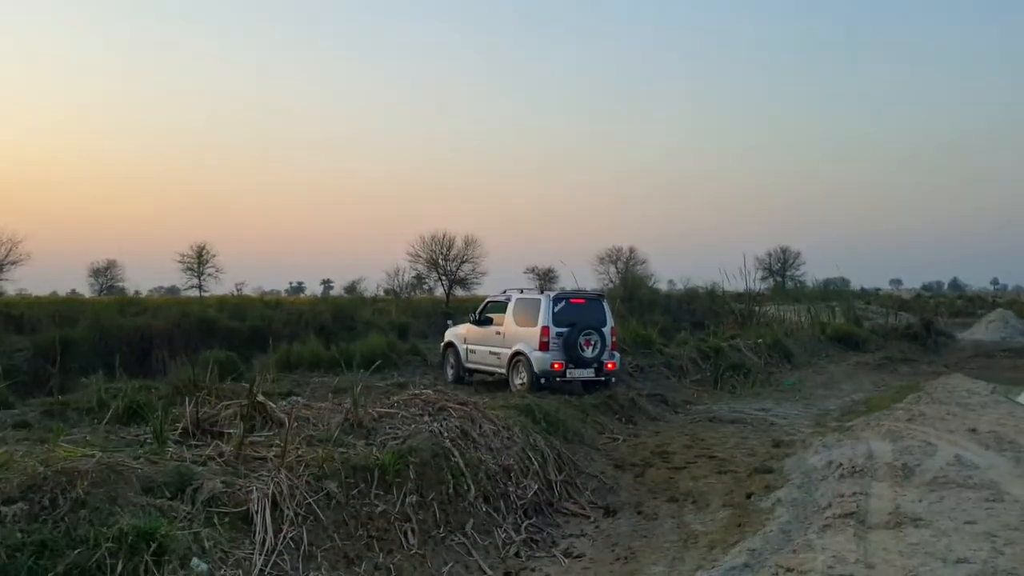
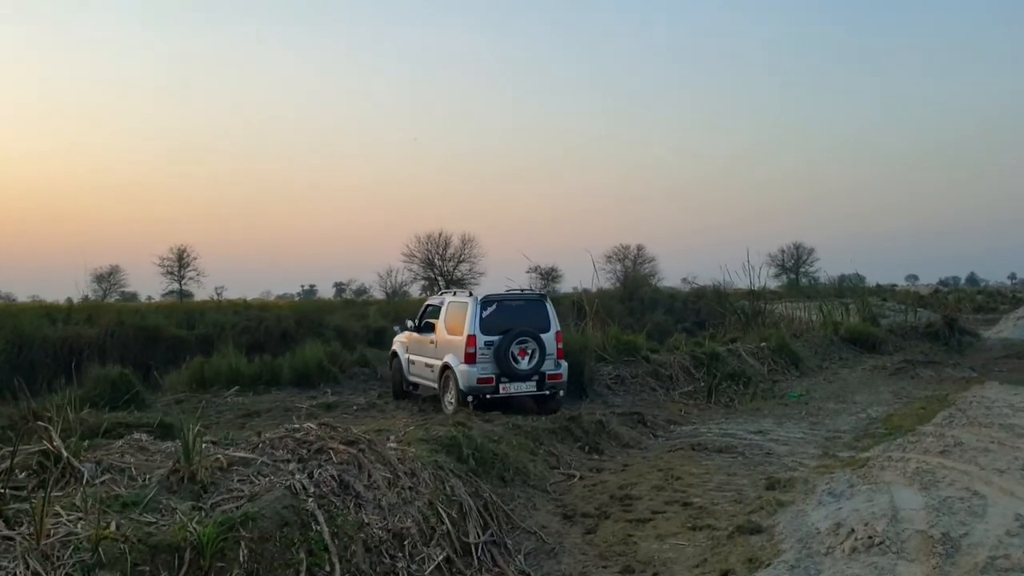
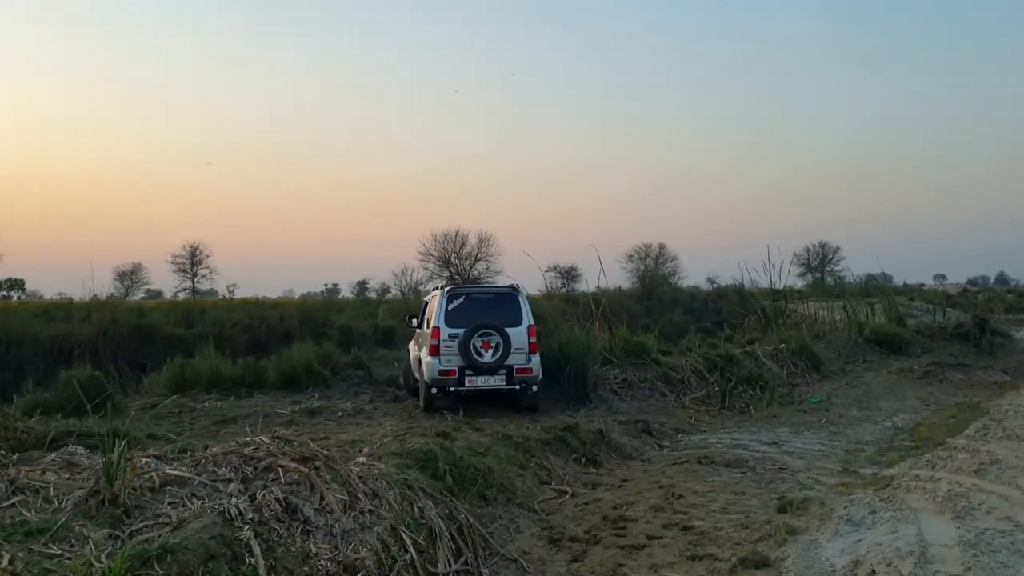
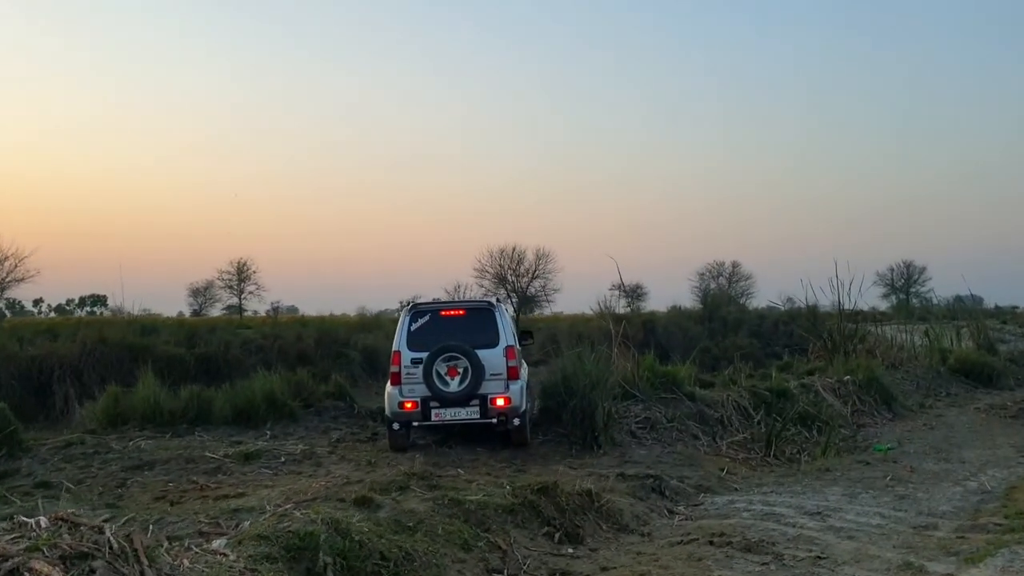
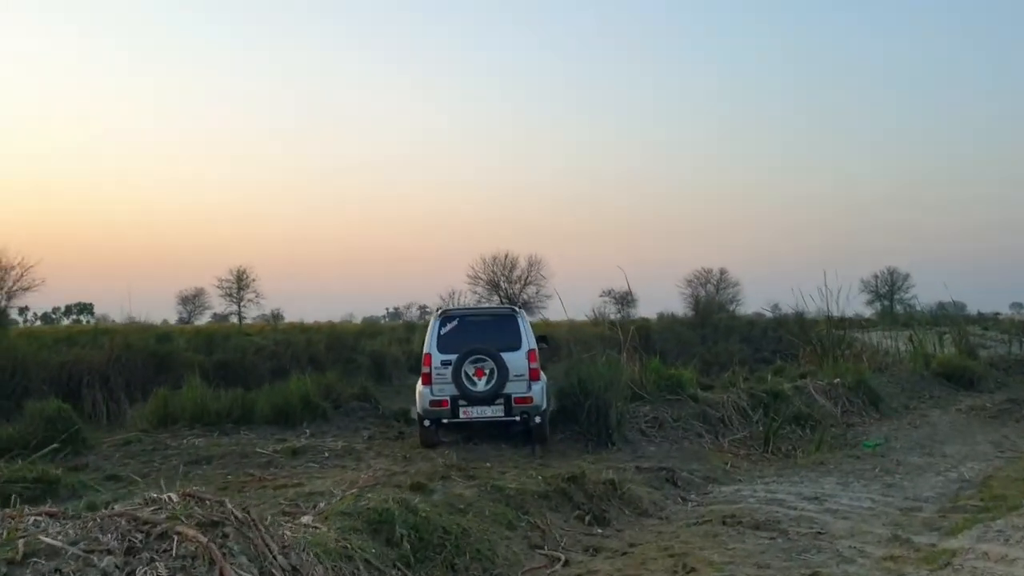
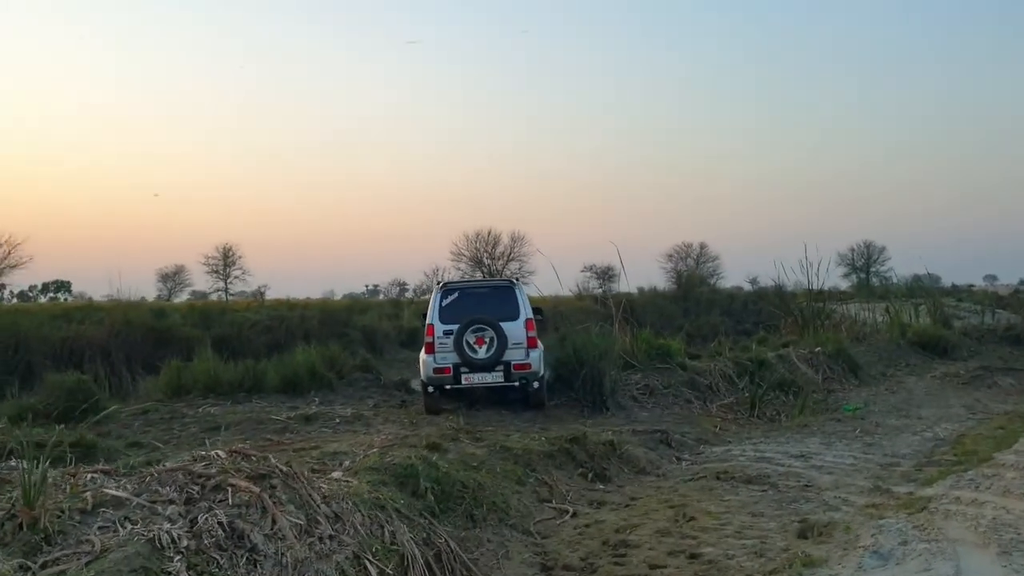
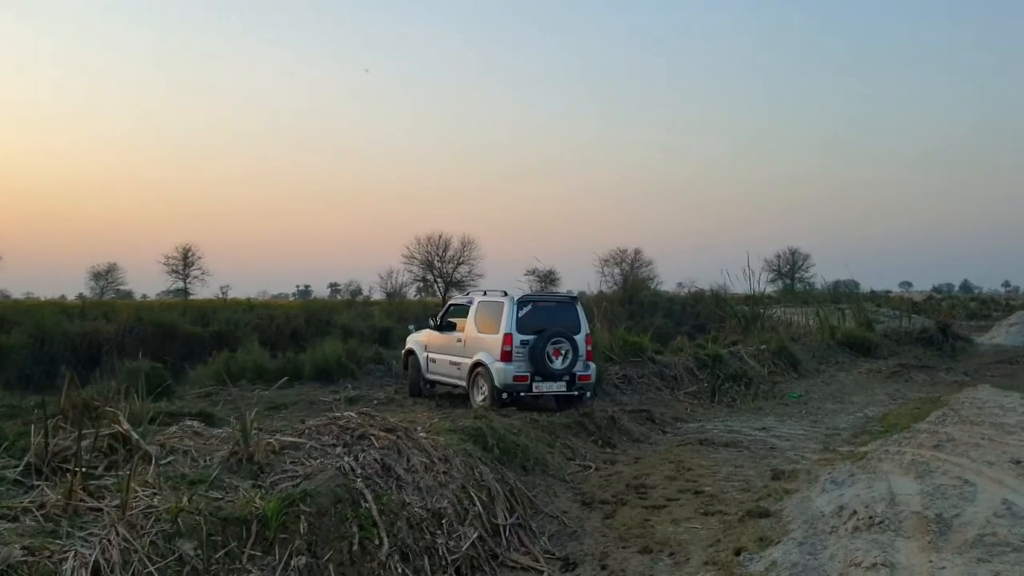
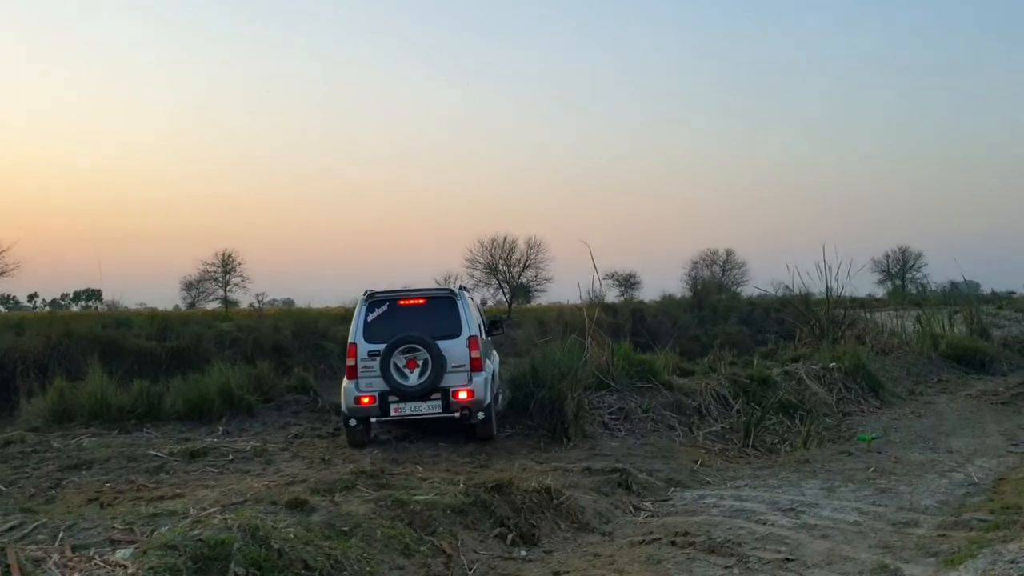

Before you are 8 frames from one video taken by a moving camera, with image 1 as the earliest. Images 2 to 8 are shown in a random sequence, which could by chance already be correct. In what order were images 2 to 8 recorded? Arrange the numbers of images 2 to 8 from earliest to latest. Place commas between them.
7, 2, 3, 6, 5, 4, 8
